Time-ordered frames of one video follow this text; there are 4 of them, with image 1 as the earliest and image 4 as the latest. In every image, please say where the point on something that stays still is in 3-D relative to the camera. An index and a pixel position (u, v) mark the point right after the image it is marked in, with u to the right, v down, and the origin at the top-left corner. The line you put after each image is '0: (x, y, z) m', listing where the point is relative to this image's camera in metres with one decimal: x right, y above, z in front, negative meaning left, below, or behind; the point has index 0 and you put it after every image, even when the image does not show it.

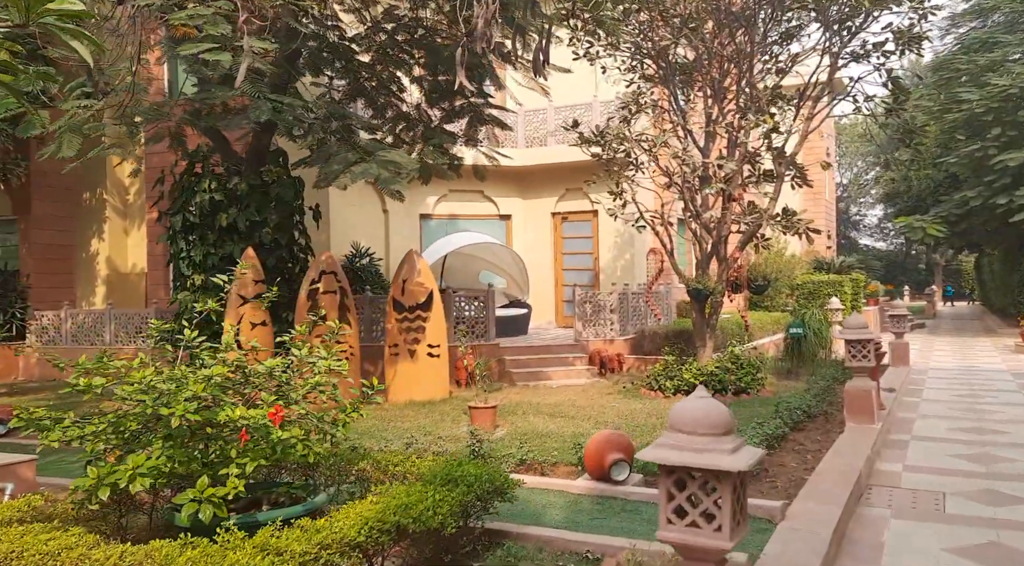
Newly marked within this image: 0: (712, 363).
0: (+2.3, -0.9, +8.9) m
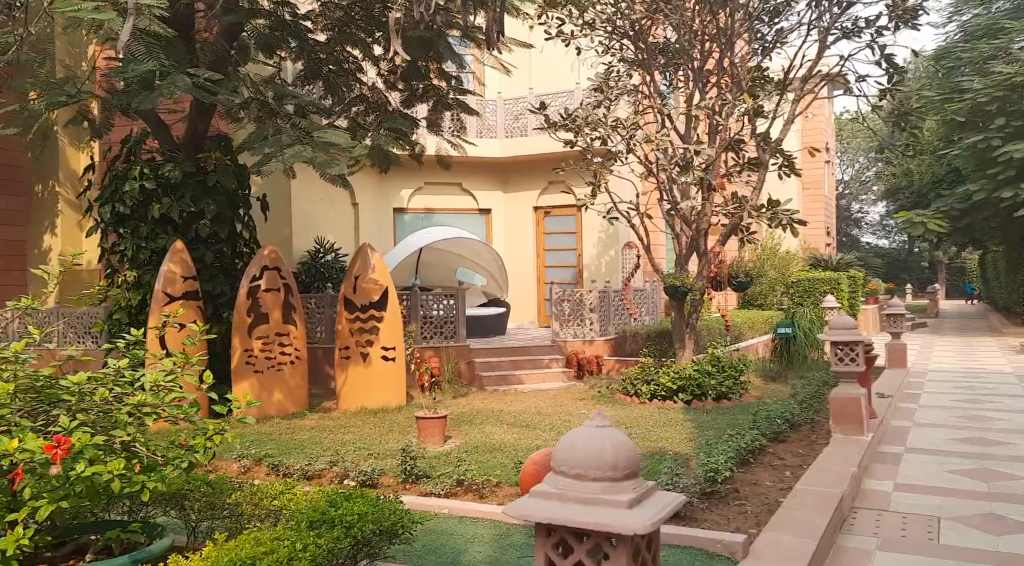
0: (+1.9, -0.9, +8.2) m
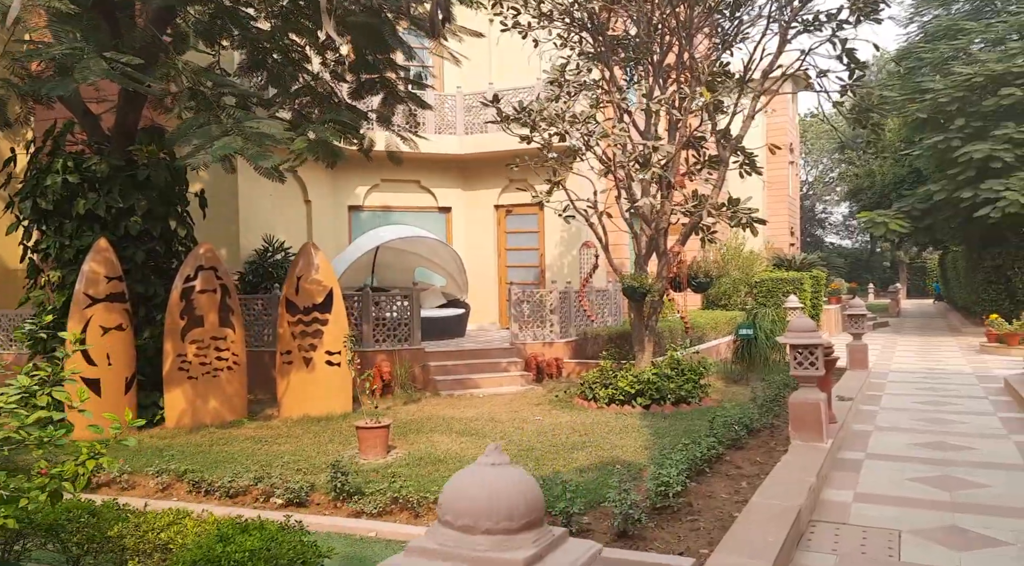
0: (+1.4, -0.9, +8.0) m
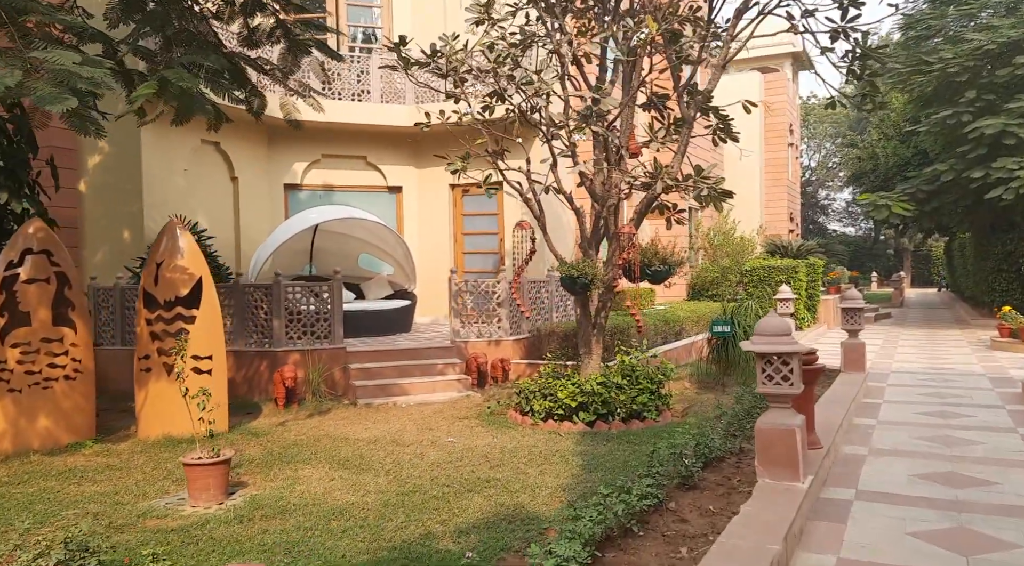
0: (+0.7, -0.8, +6.6) m
